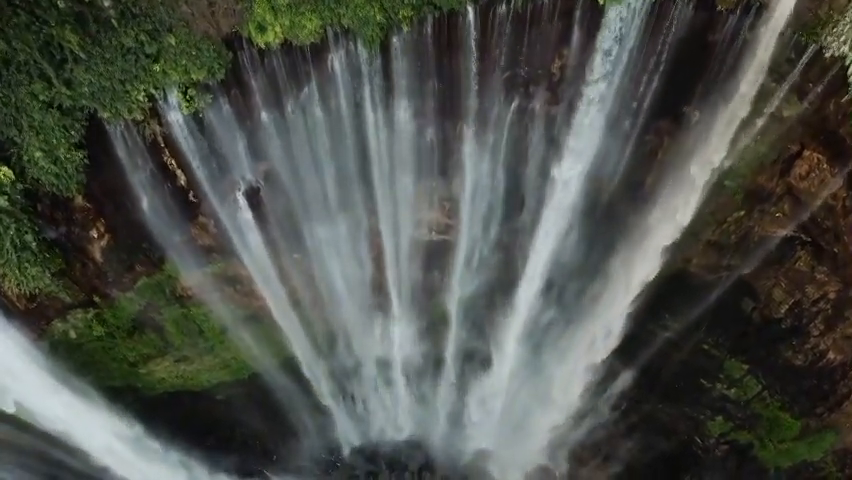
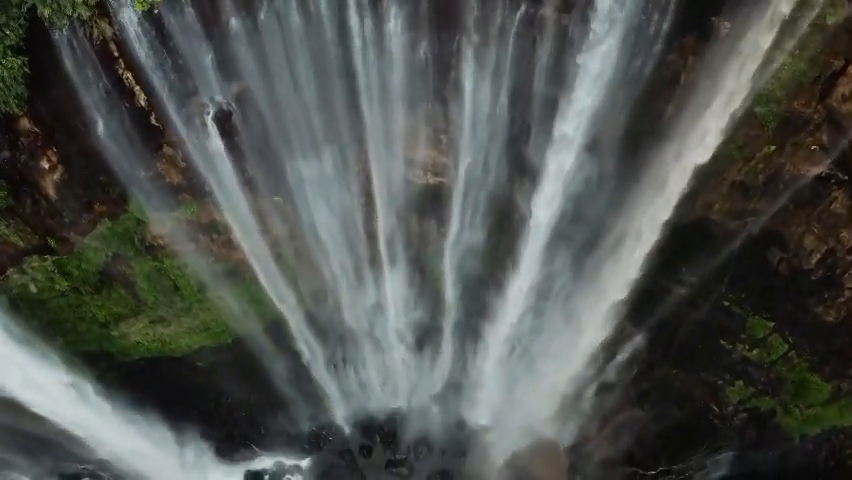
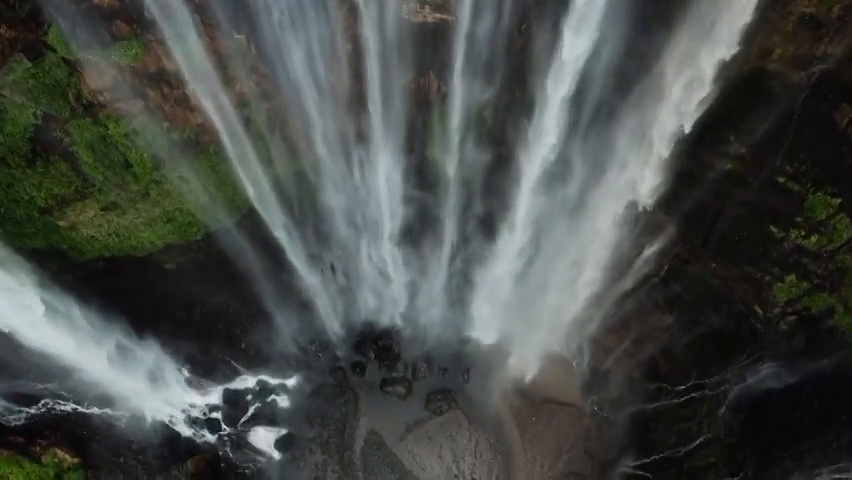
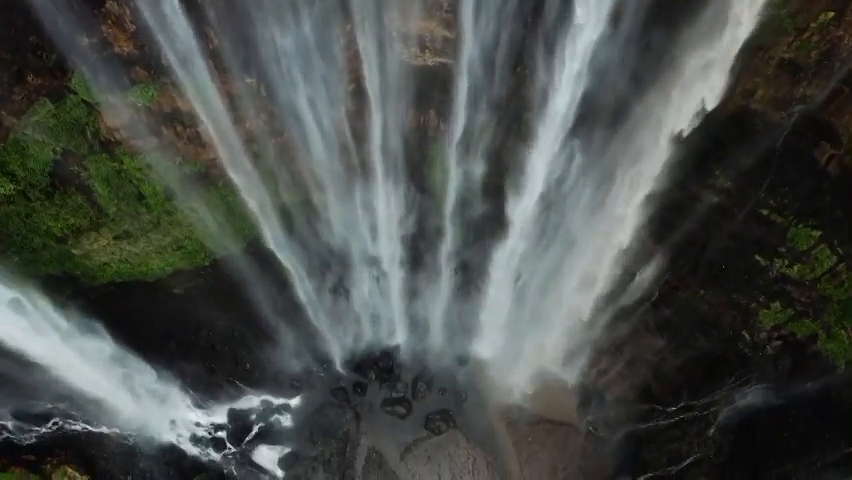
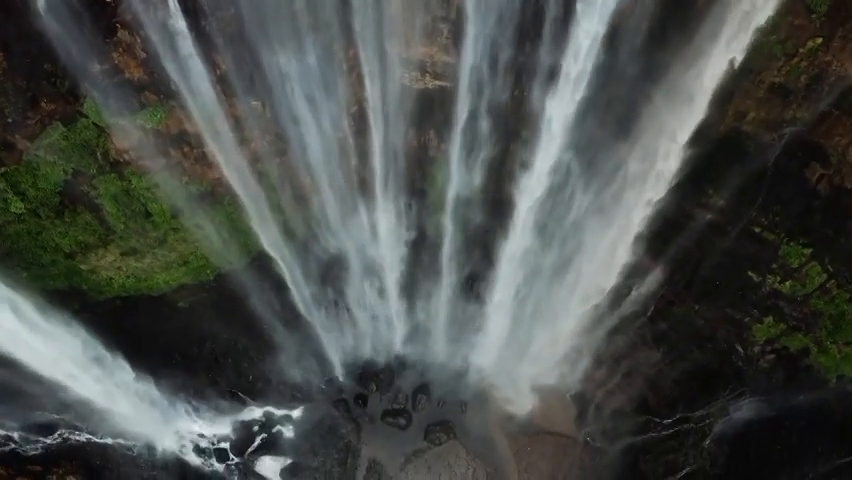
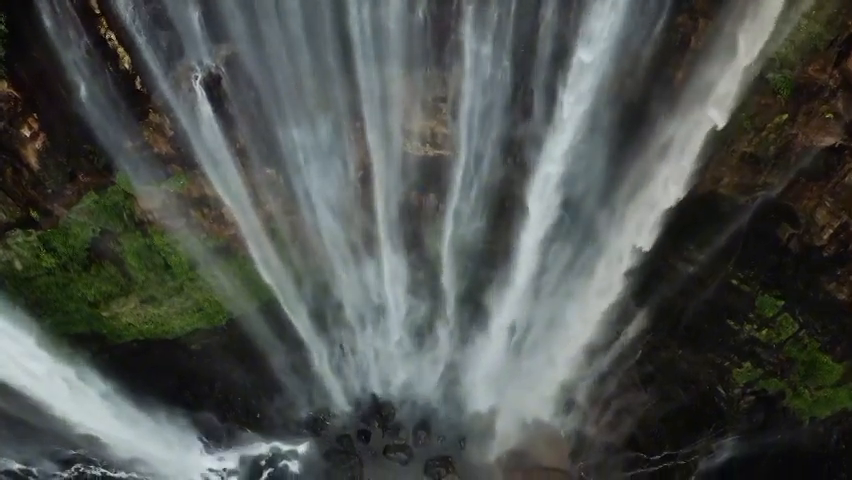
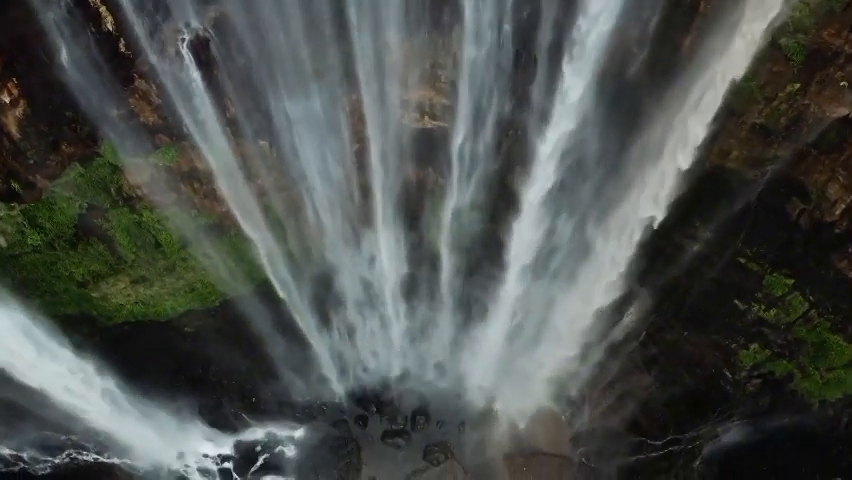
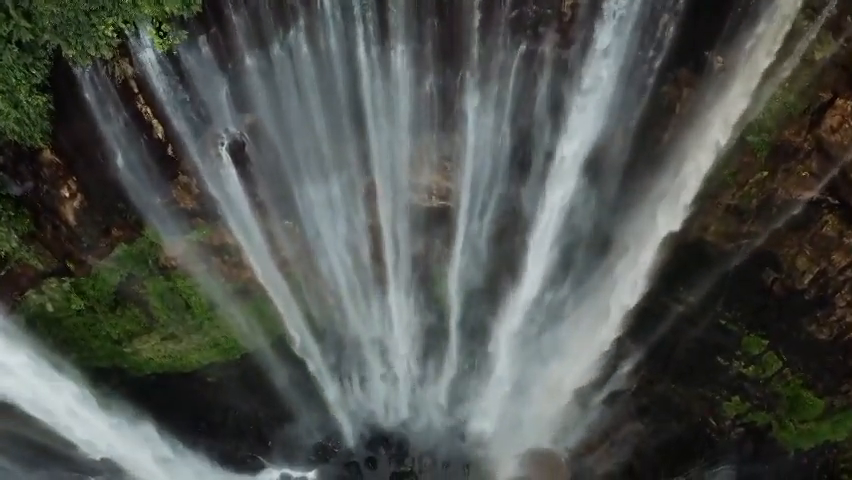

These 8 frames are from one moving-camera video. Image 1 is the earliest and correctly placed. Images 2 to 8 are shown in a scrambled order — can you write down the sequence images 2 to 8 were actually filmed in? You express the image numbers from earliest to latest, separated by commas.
8, 2, 6, 7, 5, 4, 3
